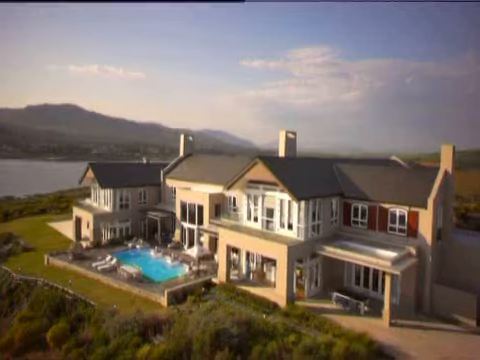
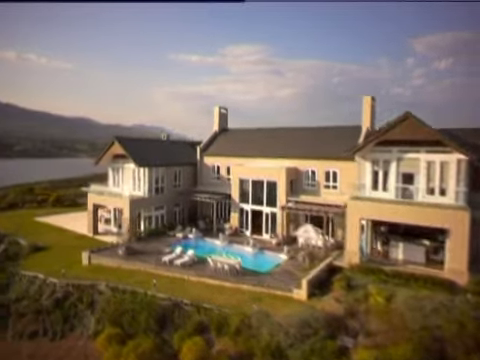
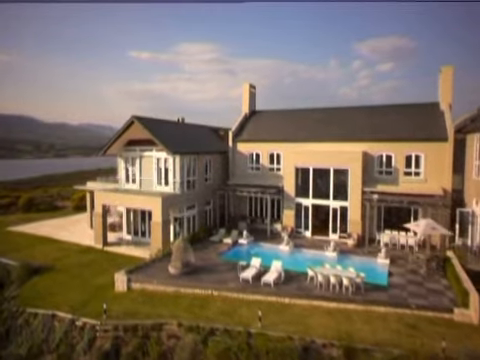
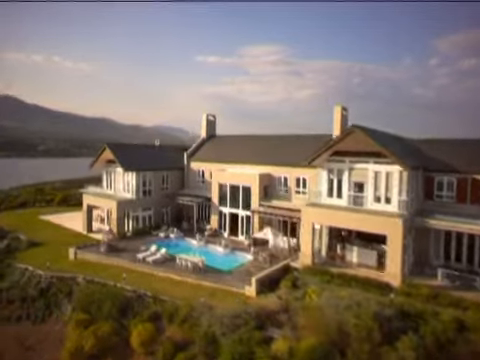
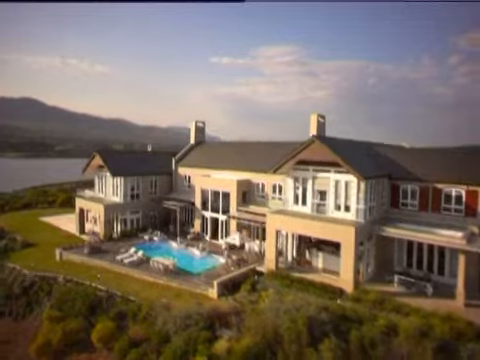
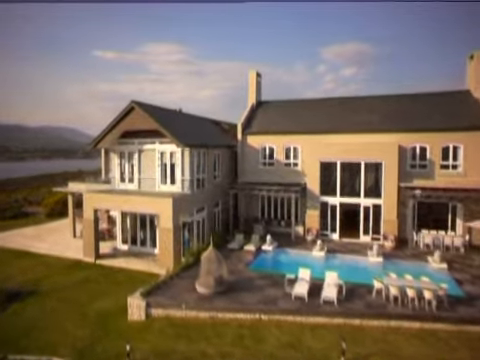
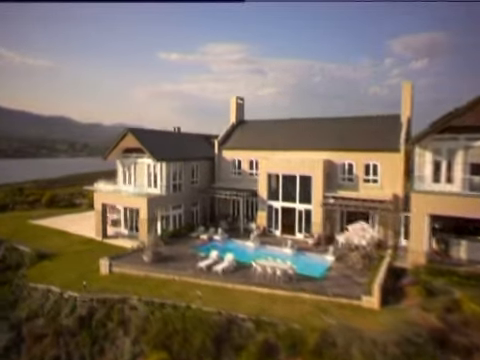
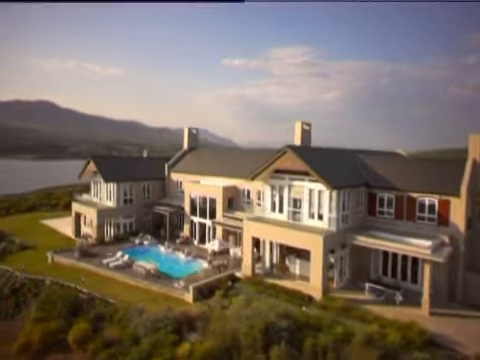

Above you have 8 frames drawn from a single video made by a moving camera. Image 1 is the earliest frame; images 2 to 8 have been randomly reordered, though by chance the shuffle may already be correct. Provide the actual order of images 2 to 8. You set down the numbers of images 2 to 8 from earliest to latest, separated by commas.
8, 5, 4, 2, 7, 3, 6
